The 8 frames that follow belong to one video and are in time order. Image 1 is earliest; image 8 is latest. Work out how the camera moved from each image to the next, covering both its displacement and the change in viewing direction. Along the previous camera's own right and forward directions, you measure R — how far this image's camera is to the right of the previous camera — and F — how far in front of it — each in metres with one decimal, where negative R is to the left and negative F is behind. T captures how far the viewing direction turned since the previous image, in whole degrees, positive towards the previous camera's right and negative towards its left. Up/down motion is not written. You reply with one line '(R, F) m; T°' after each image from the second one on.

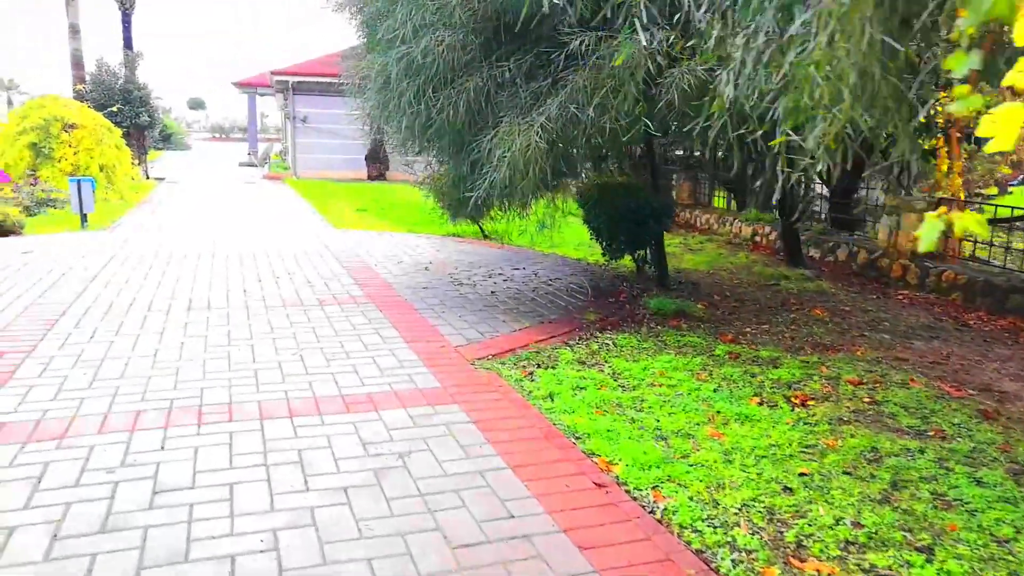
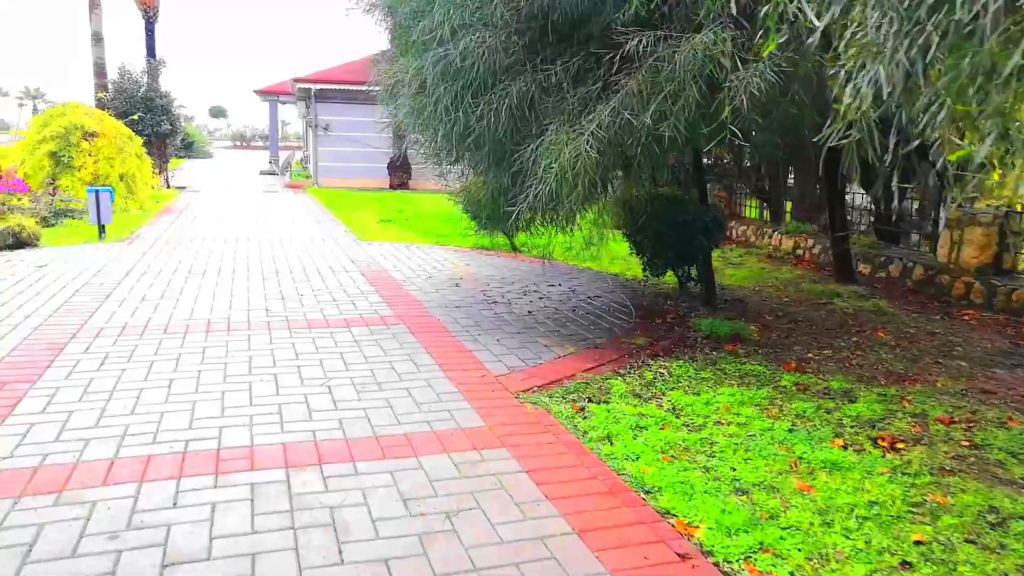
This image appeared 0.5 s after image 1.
(-0.2, +0.5) m; -1°
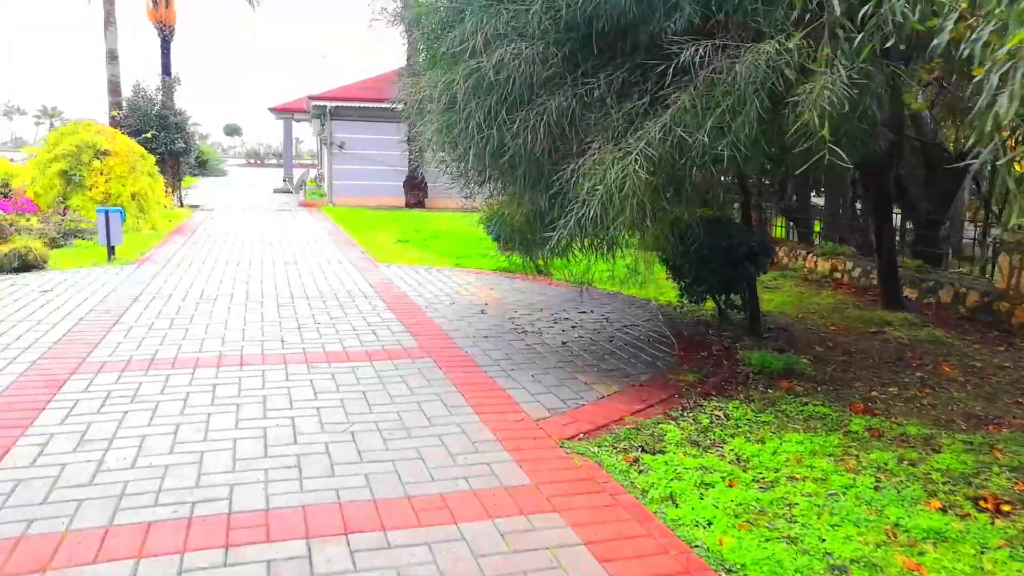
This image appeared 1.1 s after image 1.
(-0.2, +0.5) m; -1°
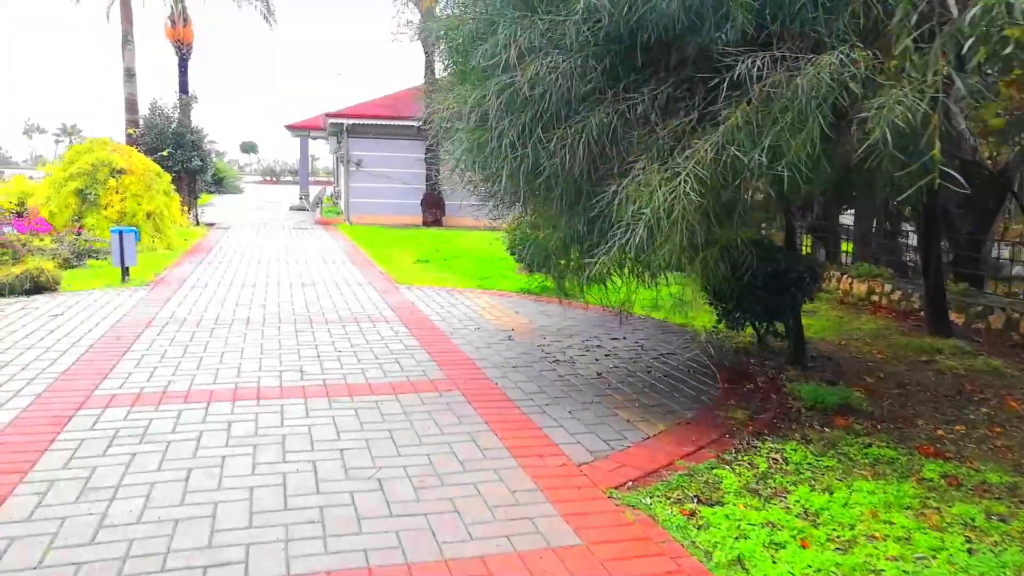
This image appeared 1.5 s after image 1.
(-0.1, +0.3) m; -1°
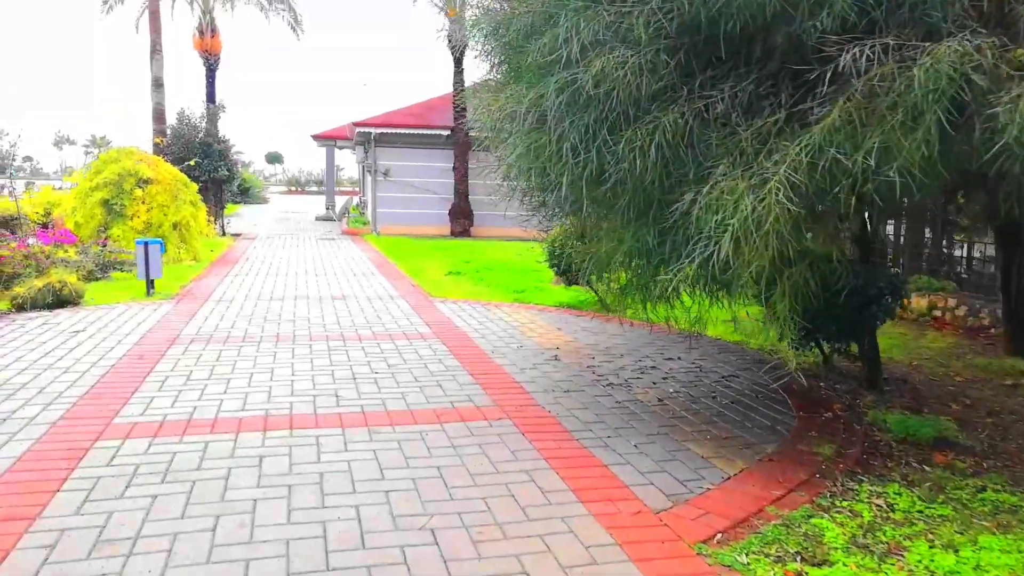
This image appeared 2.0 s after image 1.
(-0.2, +0.5) m; -2°
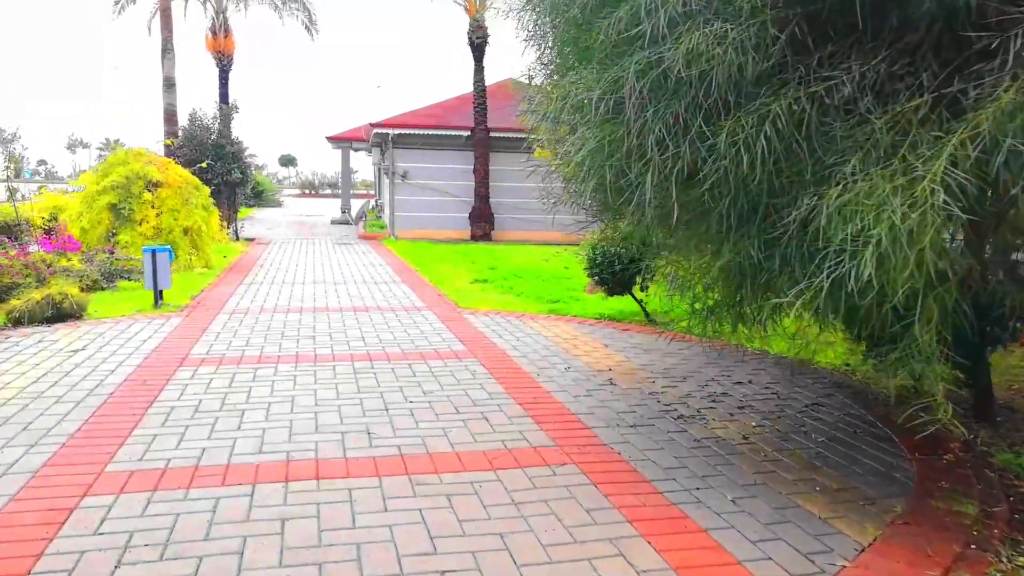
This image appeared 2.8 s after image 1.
(-0.3, +0.8) m; -1°
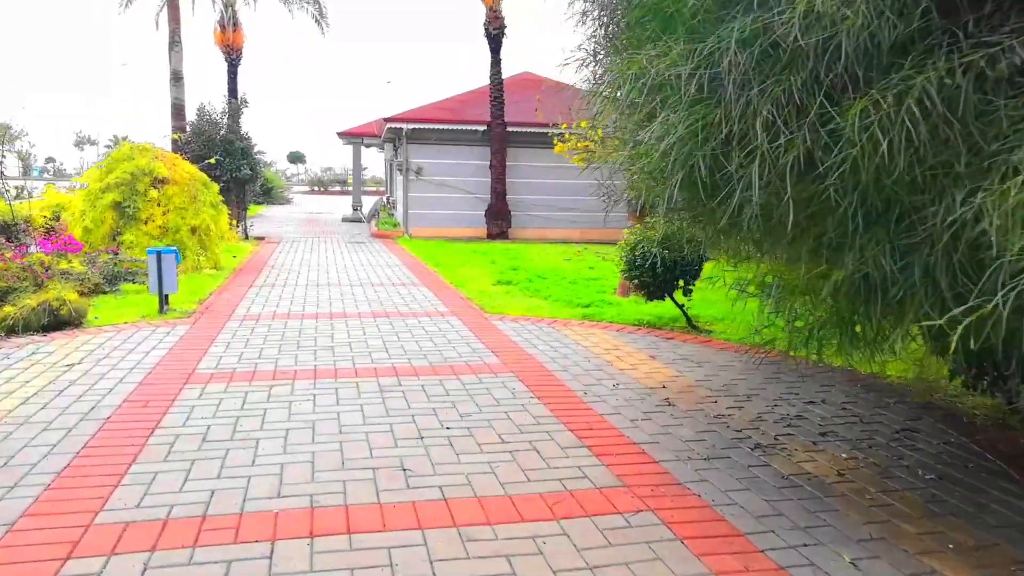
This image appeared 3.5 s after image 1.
(-0.3, +0.6) m; -1°
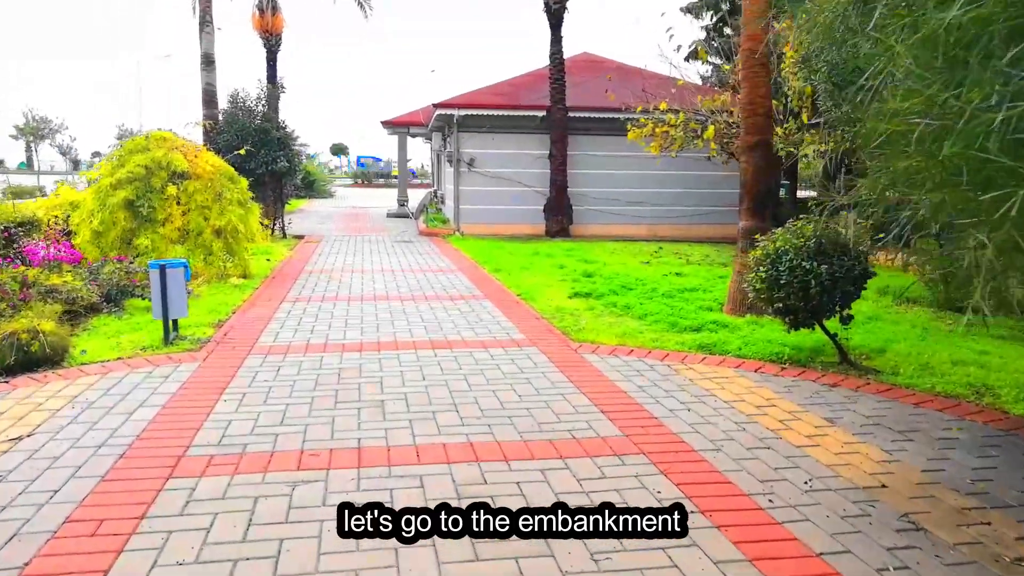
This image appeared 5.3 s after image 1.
(-0.5, +1.9) m; -3°
